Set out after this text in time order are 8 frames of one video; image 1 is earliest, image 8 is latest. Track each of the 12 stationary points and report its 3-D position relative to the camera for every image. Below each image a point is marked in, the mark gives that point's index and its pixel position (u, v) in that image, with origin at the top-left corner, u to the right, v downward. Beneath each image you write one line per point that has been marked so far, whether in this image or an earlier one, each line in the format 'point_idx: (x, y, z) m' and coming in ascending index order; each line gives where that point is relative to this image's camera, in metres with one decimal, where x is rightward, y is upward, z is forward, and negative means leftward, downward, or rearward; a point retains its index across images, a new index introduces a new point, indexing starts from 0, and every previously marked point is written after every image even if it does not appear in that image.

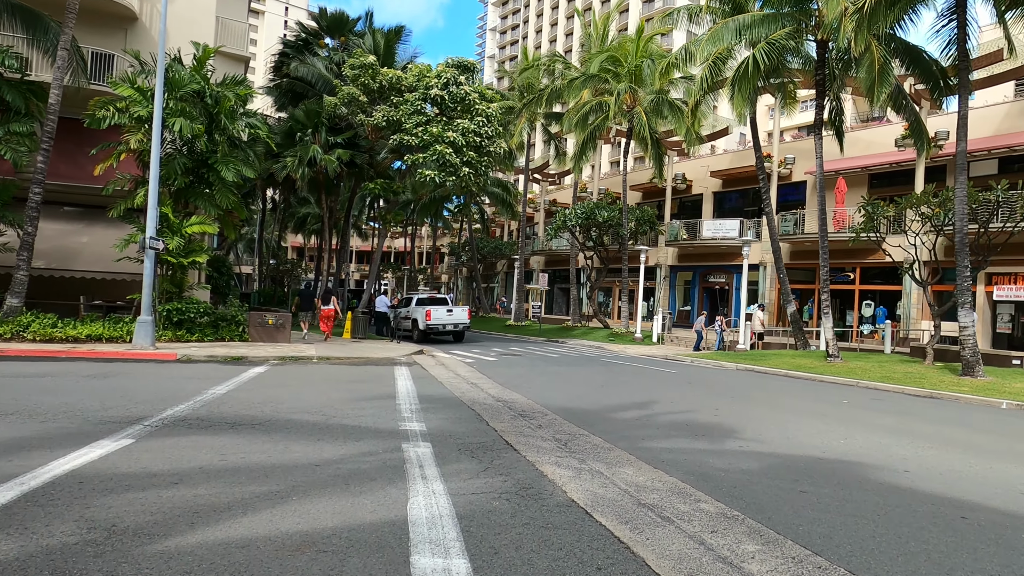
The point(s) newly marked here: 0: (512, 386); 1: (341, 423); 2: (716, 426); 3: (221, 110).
0: (0.0, -1.7, +11.7) m
1: (-1.9, -1.5, +7.3) m
2: (+2.5, -1.7, +8.2) m
3: (-7.0, +4.3, +15.8) m
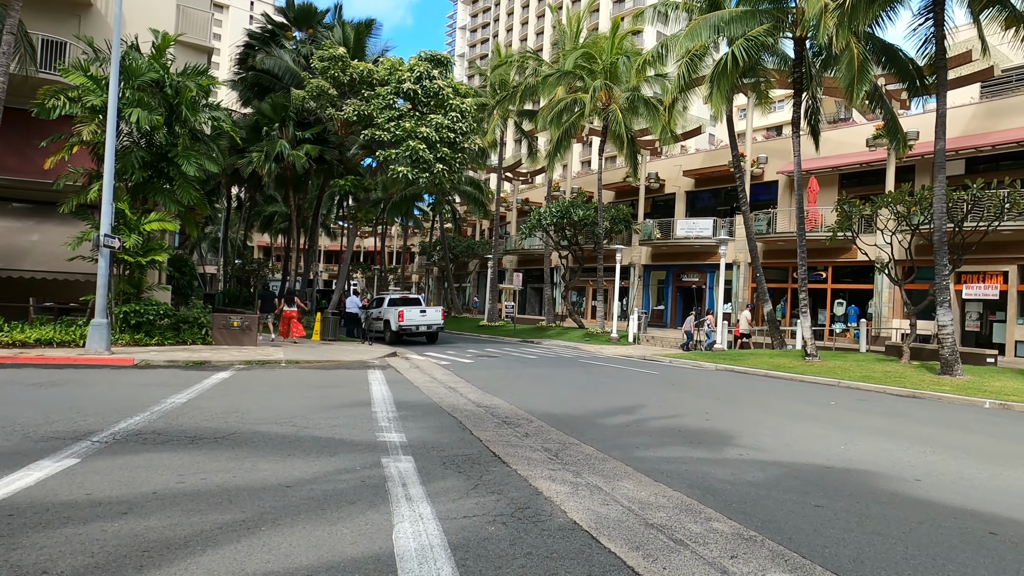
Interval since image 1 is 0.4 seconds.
0: (-0.3, -1.7, +11.2) m
1: (-2.0, -1.5, +6.8) m
2: (+2.3, -1.7, +7.8) m
3: (-7.5, +4.2, +15.0) m
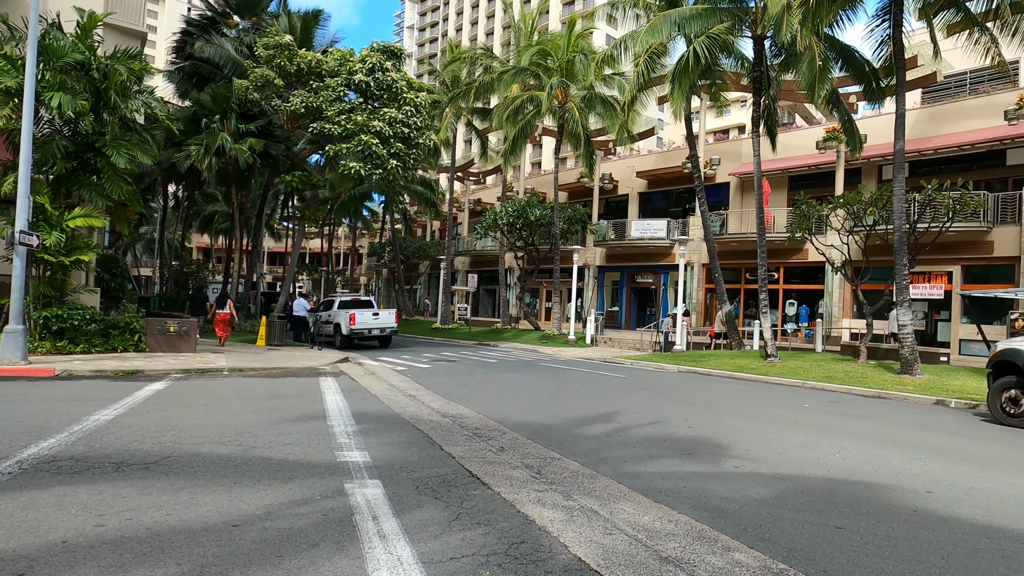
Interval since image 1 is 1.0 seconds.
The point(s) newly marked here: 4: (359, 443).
0: (-0.9, -1.7, +10.5) m
1: (-2.2, -1.5, +5.9) m
2: (+2.0, -1.7, +7.3) m
3: (-8.3, +4.2, +13.7) m
4: (-1.5, -1.6, +6.6) m
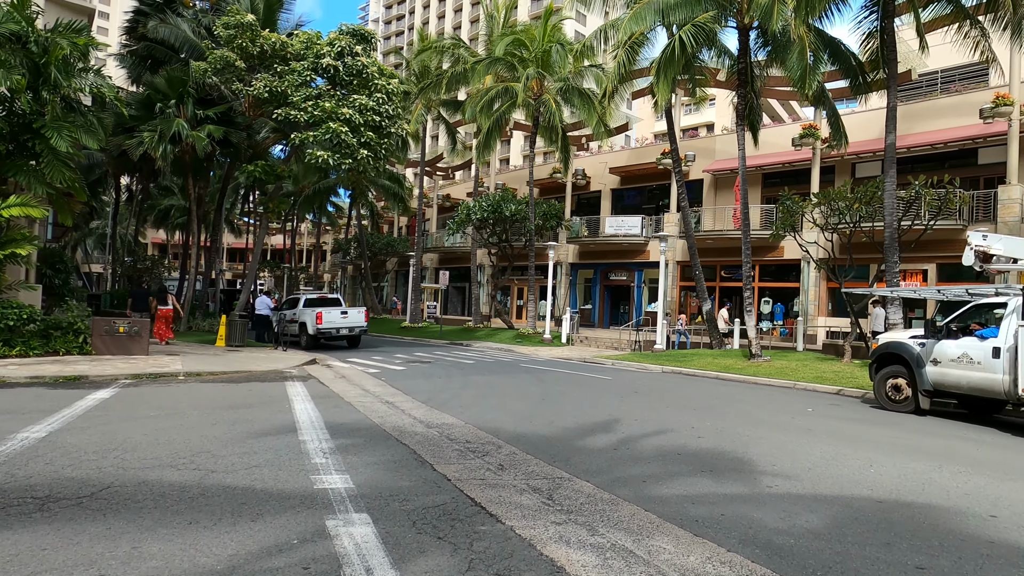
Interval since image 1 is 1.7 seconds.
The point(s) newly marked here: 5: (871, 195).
0: (-1.1, -1.7, +9.6) m
1: (-2.2, -1.5, +5.0) m
2: (+2.0, -1.7, +6.6) m
3: (-8.7, +4.3, +12.4) m
4: (-1.5, -1.5, +5.7) m
5: (+10.3, +2.7, +18.9) m
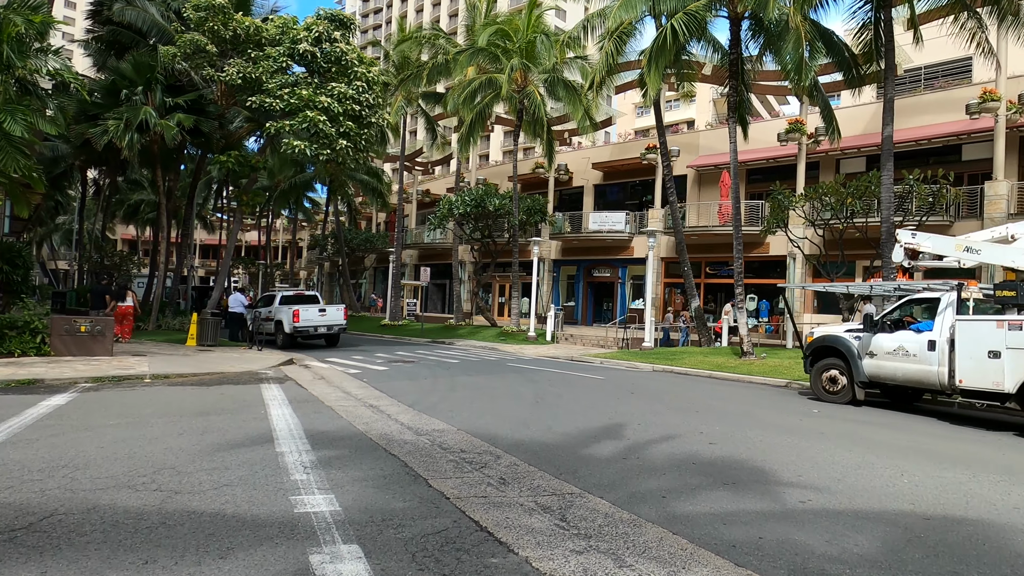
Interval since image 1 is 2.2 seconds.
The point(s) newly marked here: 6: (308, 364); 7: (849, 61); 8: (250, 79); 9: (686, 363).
0: (-1.2, -1.6, +9.0) m
1: (-2.1, -1.4, +4.3) m
2: (+2.0, -1.6, +6.0) m
3: (-8.8, +4.3, +11.5) m
4: (-1.5, -1.5, +5.0) m
5: (+9.9, +2.8, +18.6) m
6: (-4.6, -1.7, +14.9) m
7: (+8.6, +5.8, +16.9) m
8: (-6.8, +5.4, +17.1) m
9: (+4.4, -1.9, +16.9) m
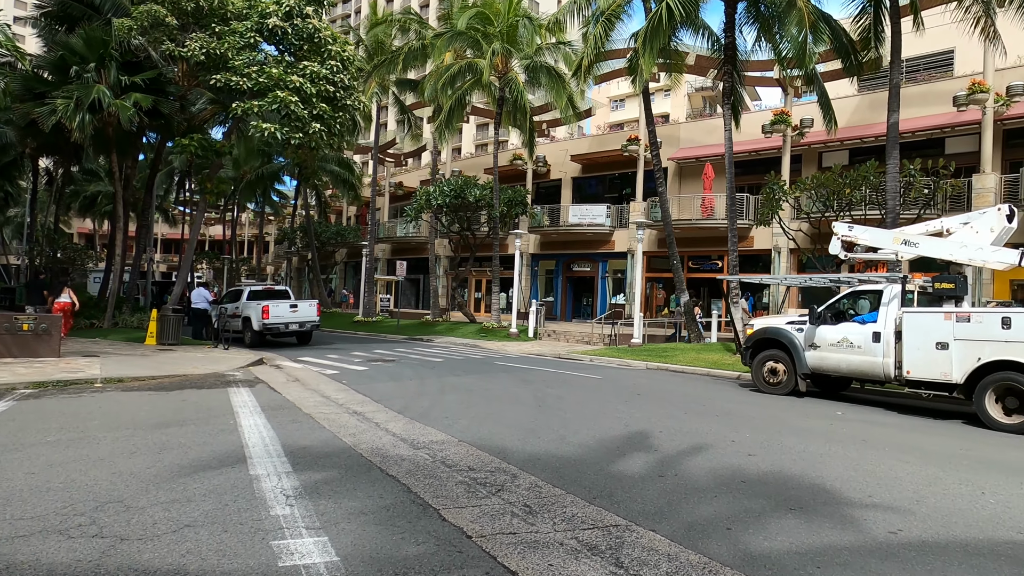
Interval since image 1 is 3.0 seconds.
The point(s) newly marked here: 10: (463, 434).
0: (-1.1, -1.5, +8.0) m
1: (-1.9, -1.4, +3.3) m
2: (+2.2, -1.5, +5.2) m
3: (-8.9, +4.4, +10.1) m
4: (-1.2, -1.4, +4.0) m
5: (+9.5, +2.9, +18.1) m
6: (-4.8, -1.6, +13.7) m
7: (+8.3, +6.0, +16.3) m
8: (-7.1, +5.6, +15.8) m
9: (+4.1, -1.8, +16.2) m
10: (-0.5, -1.5, +7.0) m
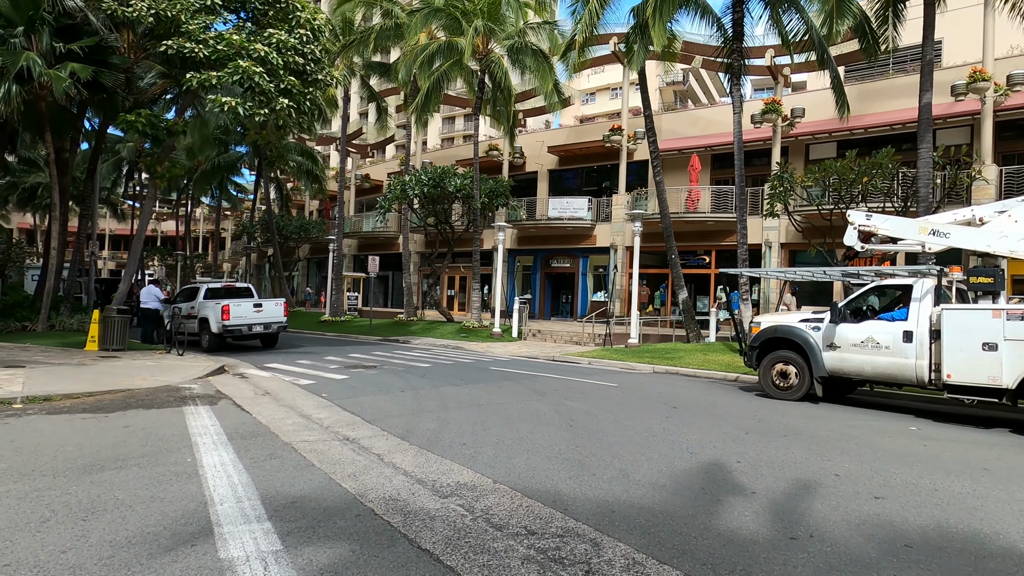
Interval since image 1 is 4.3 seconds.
0: (-0.8, -1.5, +6.4) m
1: (-1.3, -1.3, +1.7) m
2: (+2.7, -1.5, +3.8) m
3: (-8.7, +4.5, +8.0) m
4: (-0.7, -1.4, +2.4) m
5: (+9.2, +3.1, +17.0) m
6: (-4.8, -1.5, +11.9) m
7: (+8.1, +6.1, +15.2) m
8: (-7.2, +5.6, +13.8) m
9: (+3.9, -1.7, +14.9) m
10: (-0.1, -1.5, +5.4) m
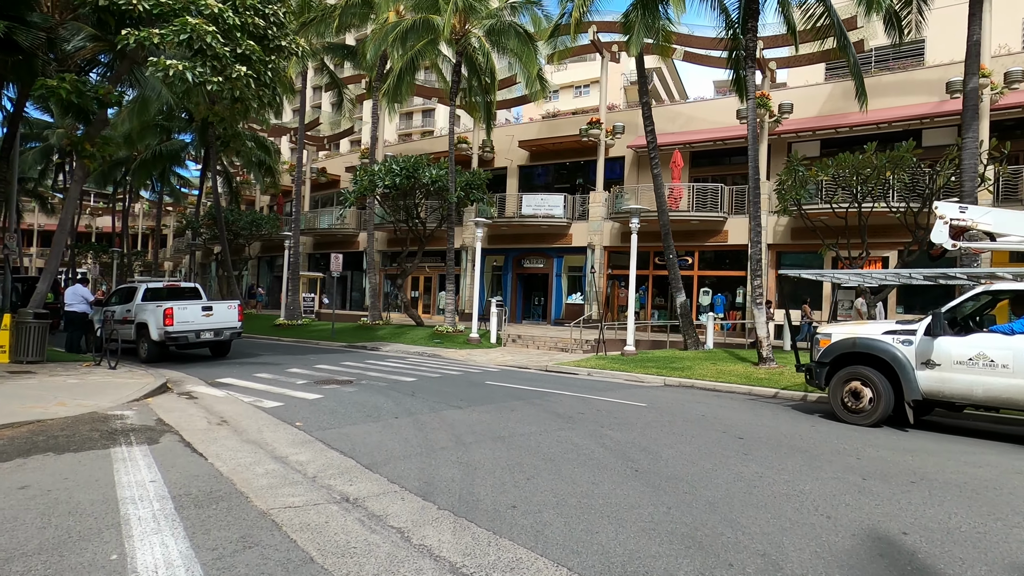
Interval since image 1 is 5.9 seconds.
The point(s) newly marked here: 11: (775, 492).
0: (-0.3, -1.5, +4.6) m
1: (-0.4, -1.4, -0.2) m
2: (+3.3, -1.5, +2.3) m
3: (-8.3, +4.5, +5.6) m
4: (+0.1, -1.4, +0.6) m
5: (+8.9, +3.0, +15.9) m
6: (-4.8, -1.5, +9.8) m
7: (+7.9, +6.0, +14.0) m
8: (-7.3, +5.6, +11.5) m
9: (+3.8, -1.7, +13.4) m
10: (+0.4, -1.5, +3.6) m
11: (+2.1, -1.5, +5.1) m
